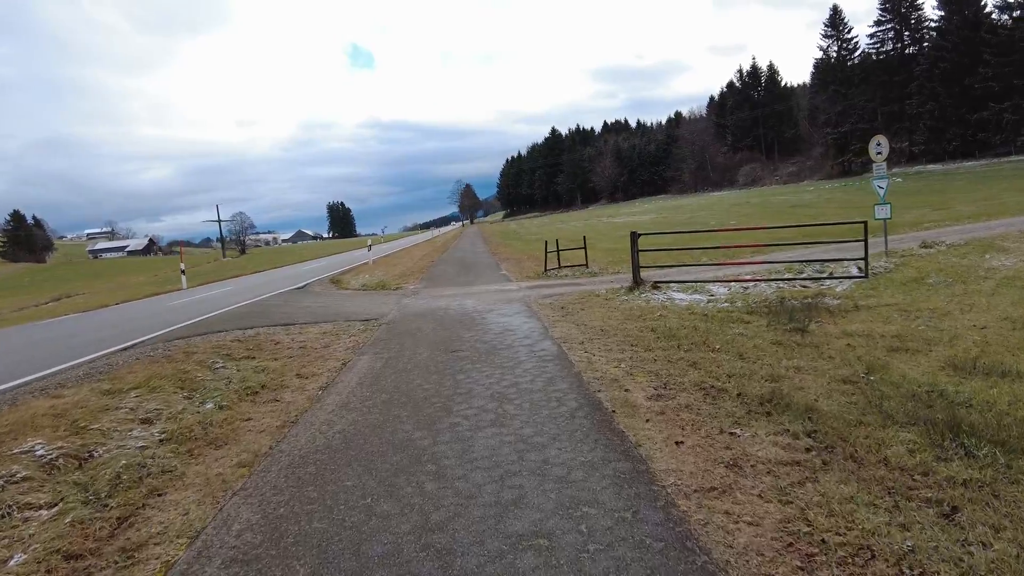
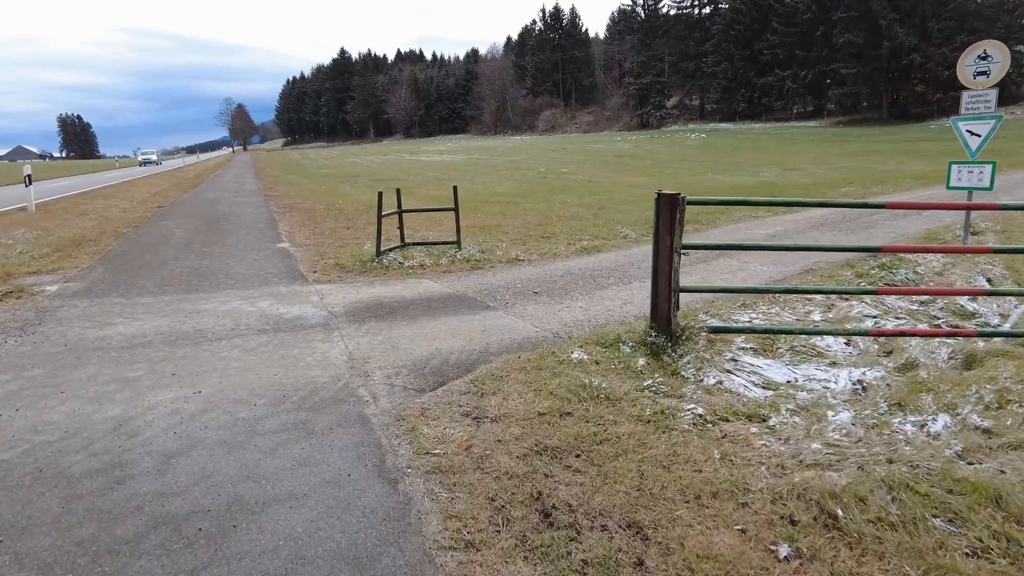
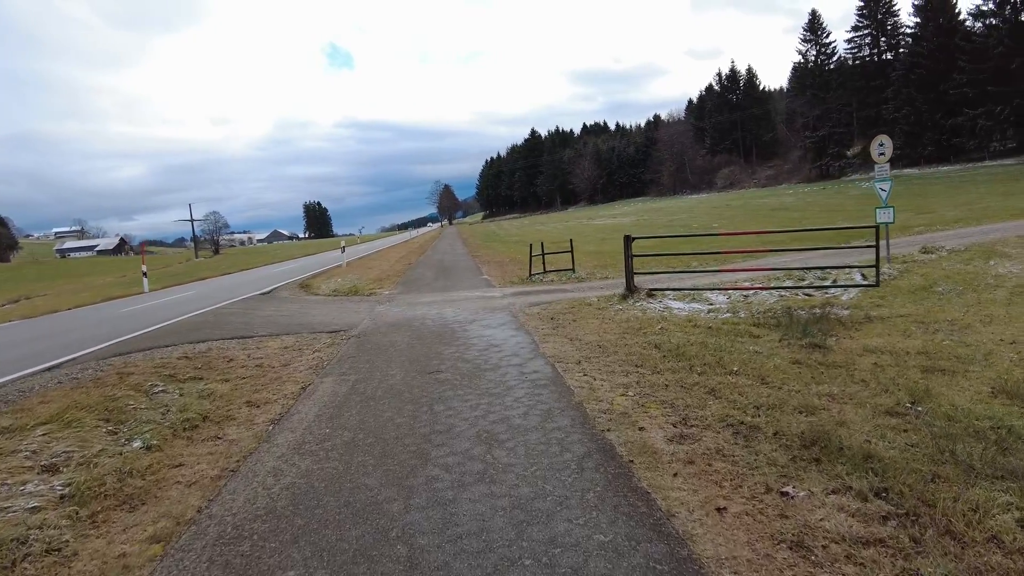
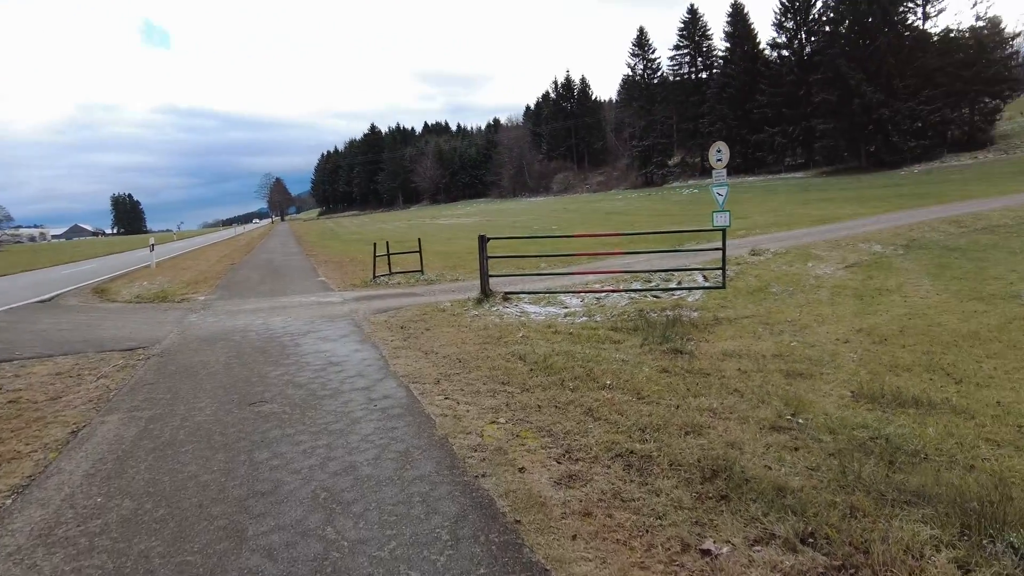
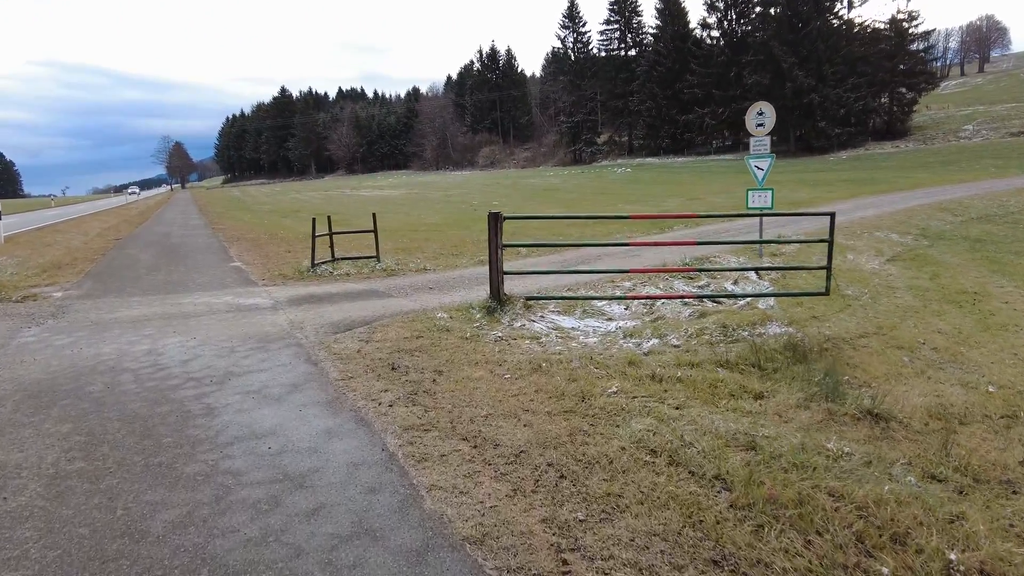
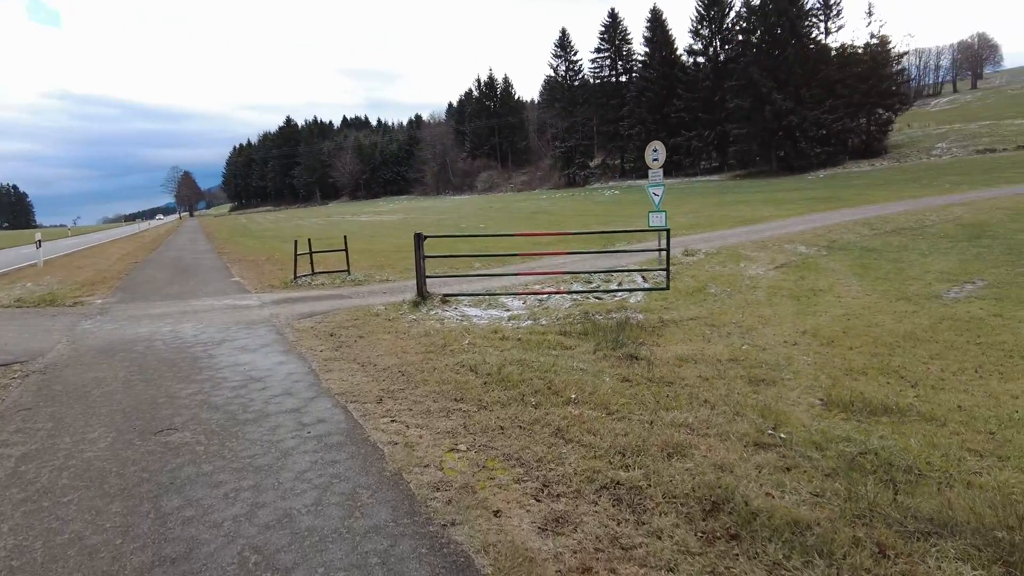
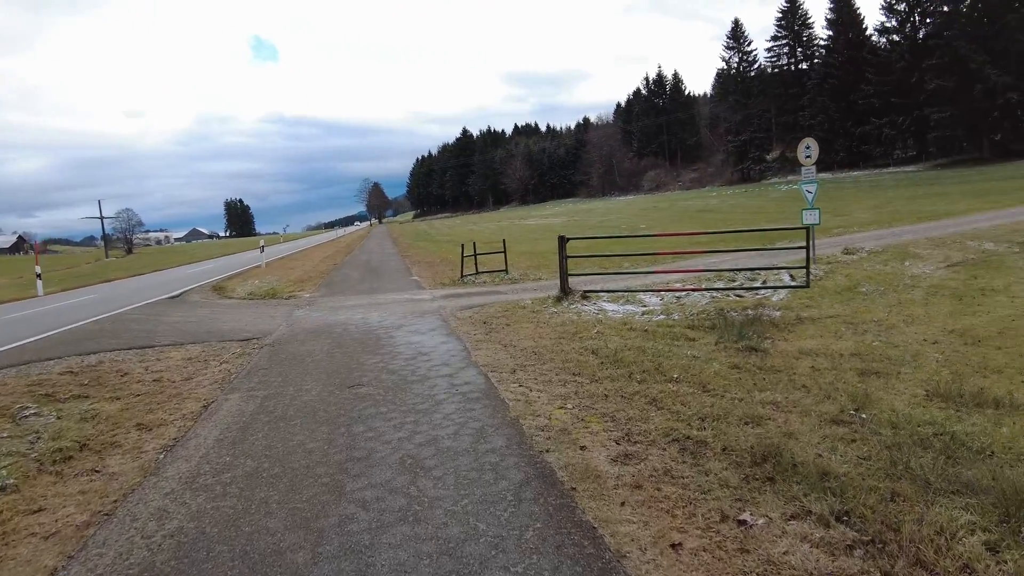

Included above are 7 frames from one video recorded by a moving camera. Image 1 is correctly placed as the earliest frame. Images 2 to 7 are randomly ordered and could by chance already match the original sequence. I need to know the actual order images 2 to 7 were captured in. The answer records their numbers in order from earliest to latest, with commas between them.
3, 7, 4, 6, 5, 2
